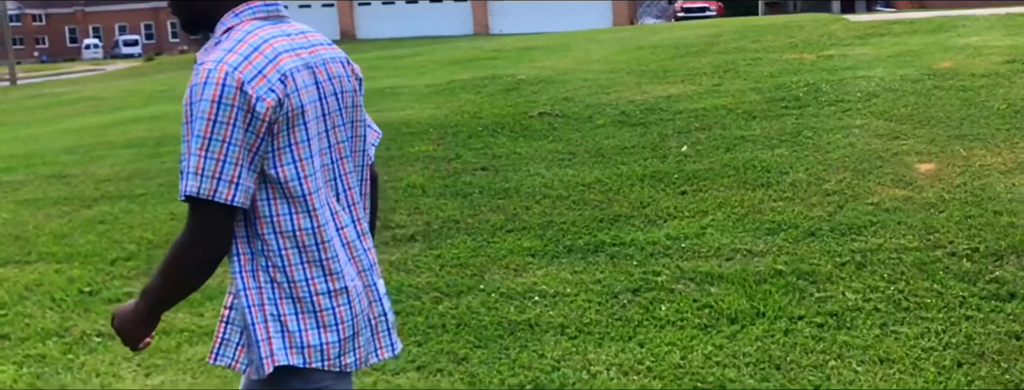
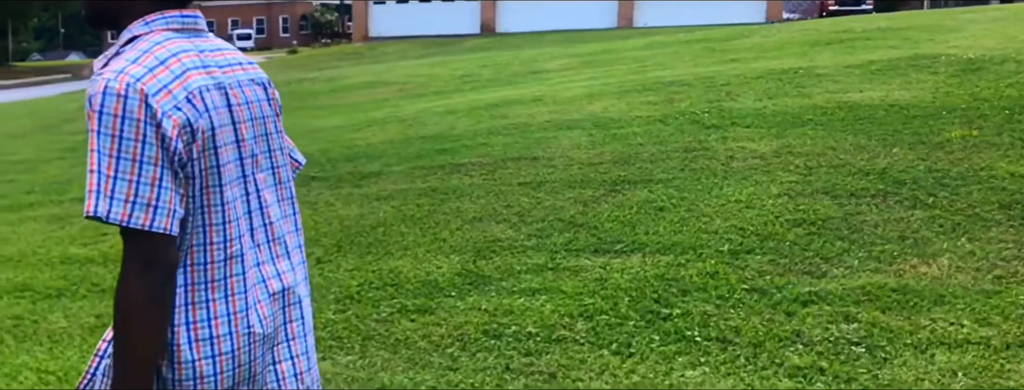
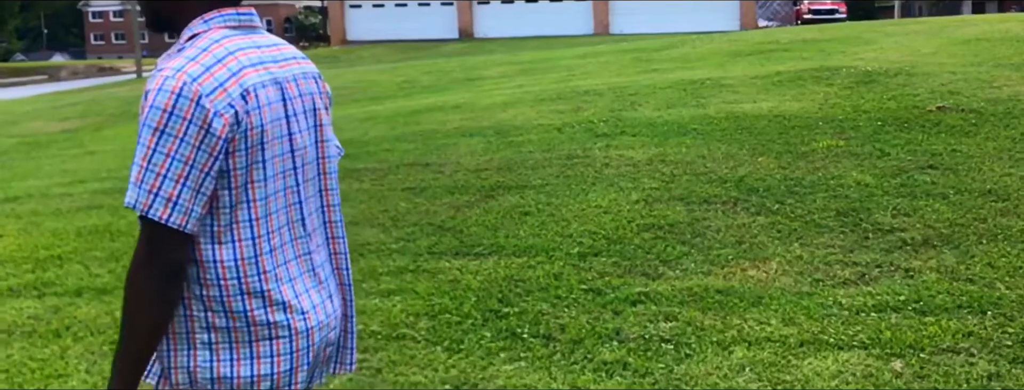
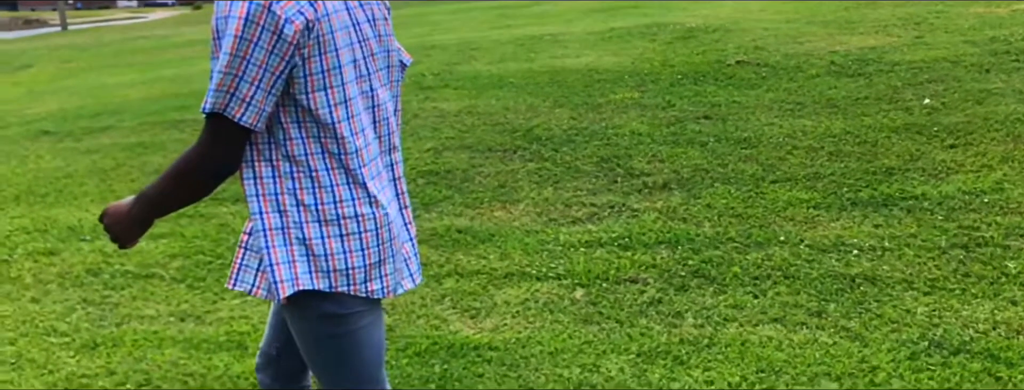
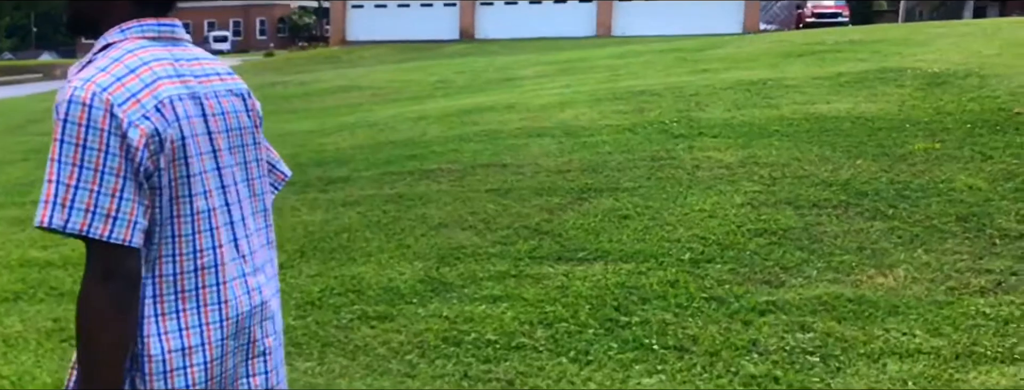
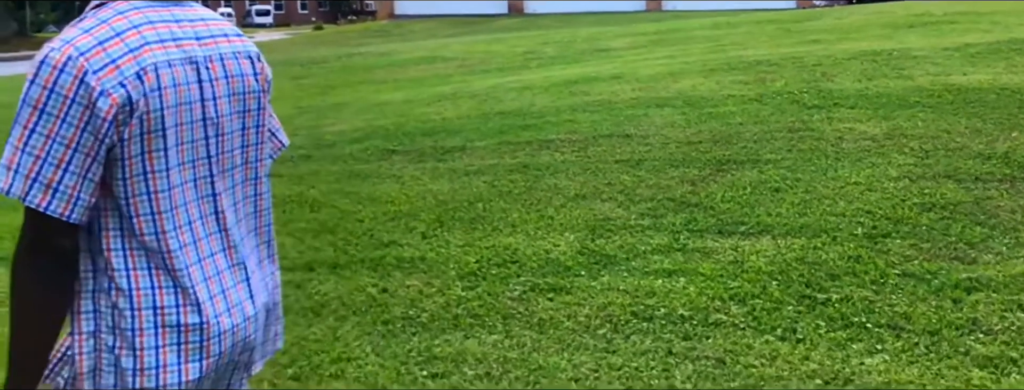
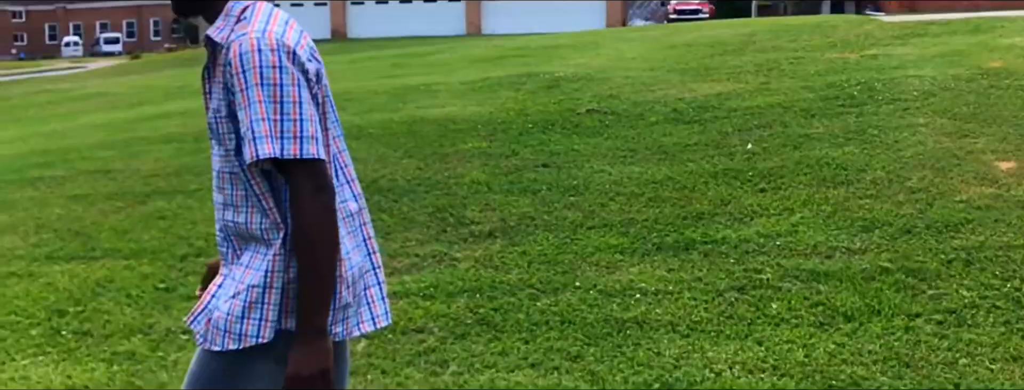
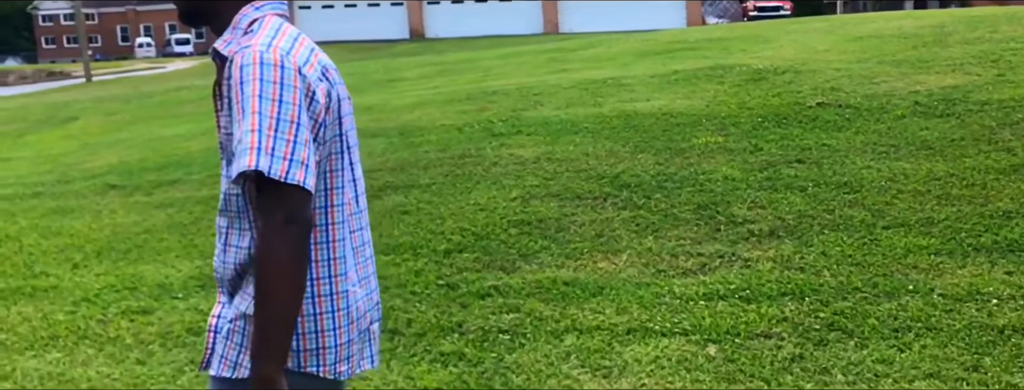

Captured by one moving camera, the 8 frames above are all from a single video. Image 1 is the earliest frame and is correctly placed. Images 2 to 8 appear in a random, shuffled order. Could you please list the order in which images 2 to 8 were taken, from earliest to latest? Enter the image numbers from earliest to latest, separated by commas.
7, 4, 8, 3, 5, 2, 6
